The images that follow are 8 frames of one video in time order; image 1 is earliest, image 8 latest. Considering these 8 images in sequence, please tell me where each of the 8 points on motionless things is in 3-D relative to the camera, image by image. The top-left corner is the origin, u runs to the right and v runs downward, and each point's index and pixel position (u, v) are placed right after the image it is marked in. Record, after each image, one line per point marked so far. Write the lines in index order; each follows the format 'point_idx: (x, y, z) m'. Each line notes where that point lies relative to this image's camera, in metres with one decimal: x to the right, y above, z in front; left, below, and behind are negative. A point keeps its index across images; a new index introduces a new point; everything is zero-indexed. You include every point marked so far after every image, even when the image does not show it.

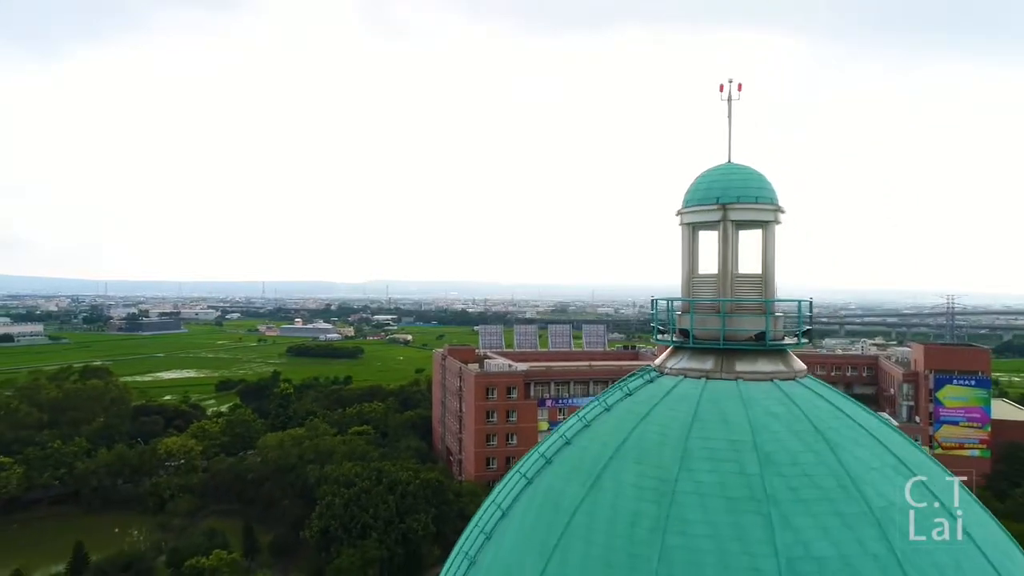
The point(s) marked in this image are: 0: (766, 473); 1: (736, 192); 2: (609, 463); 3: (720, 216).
0: (+1.5, -1.0, +3.9) m
1: (+1.6, +0.7, +5.3) m
2: (+0.6, -1.0, +4.4) m
3: (+1.5, +0.5, +5.4) m
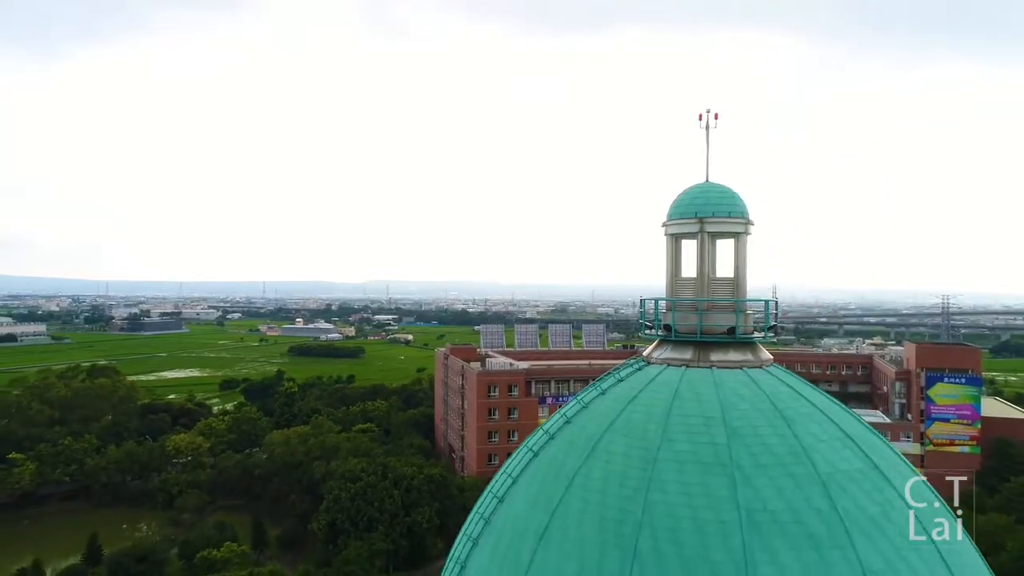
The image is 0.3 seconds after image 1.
0: (+1.6, -1.0, +4.6) m
1: (+1.7, +0.7, +6.1) m
2: (+0.7, -1.0, +5.1) m
3: (+1.6, +0.5, +6.1) m
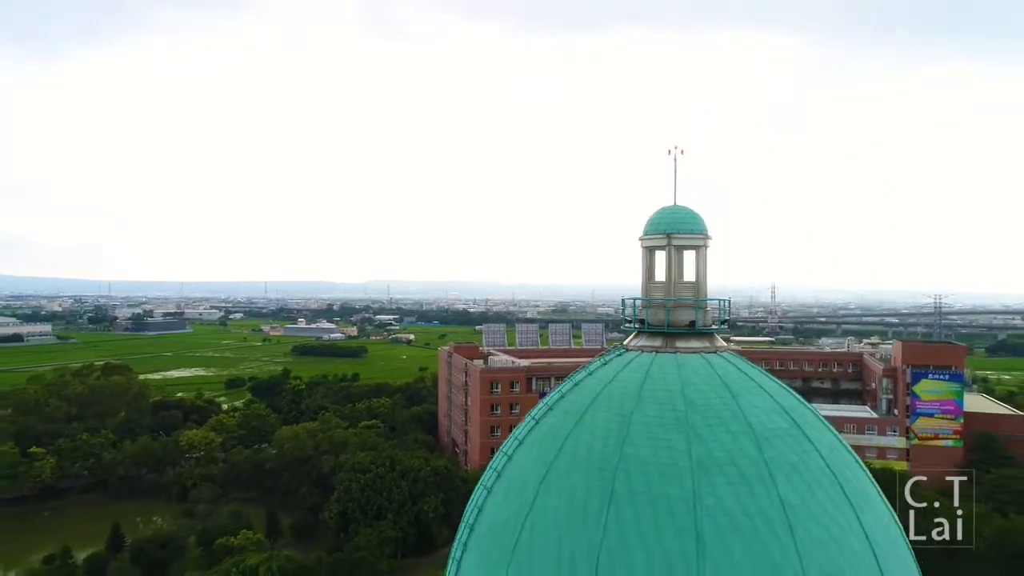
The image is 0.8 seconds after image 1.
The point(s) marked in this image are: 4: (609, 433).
0: (+1.6, -1.0, +5.9) m
1: (+1.7, +0.7, +7.3) m
2: (+0.7, -1.0, +6.4) m
3: (+1.6, +0.5, +7.4) m
4: (+0.8, -1.2, +6.0) m
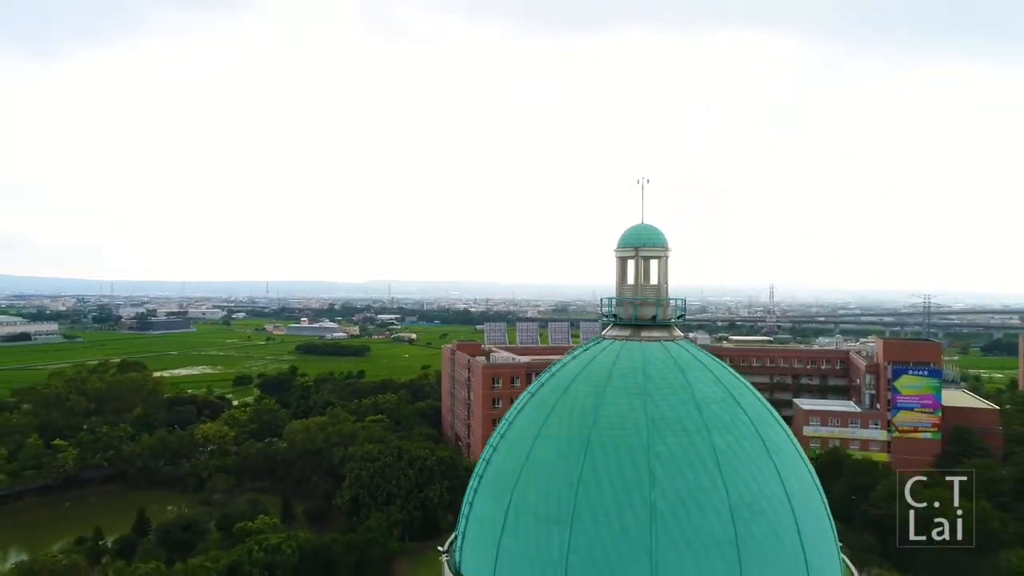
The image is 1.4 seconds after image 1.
0: (+1.6, -1.1, +7.6) m
1: (+1.7, +0.7, +9.0) m
2: (+0.7, -1.0, +8.1) m
3: (+1.6, +0.5, +9.1) m
4: (+0.8, -1.2, +7.7) m
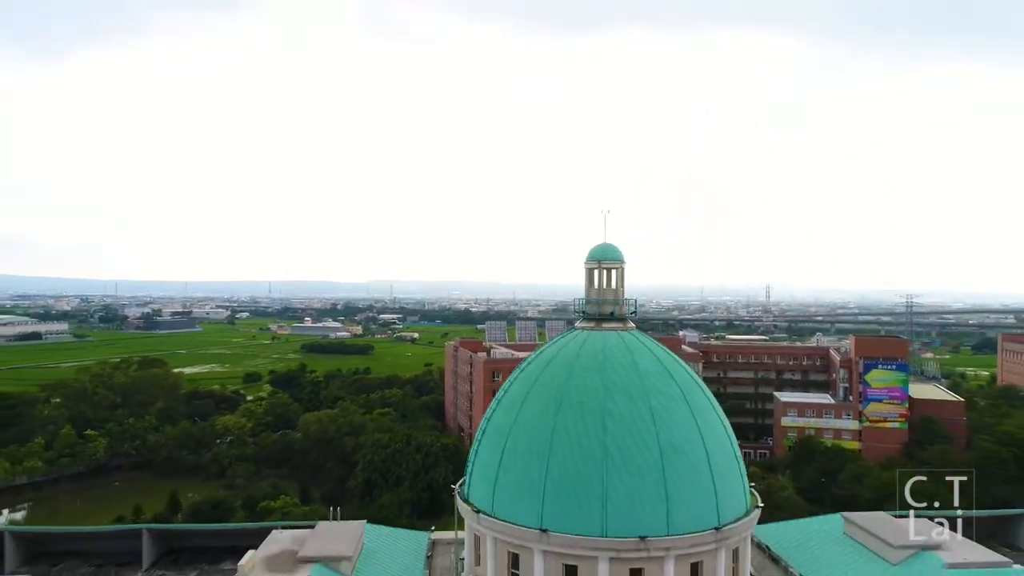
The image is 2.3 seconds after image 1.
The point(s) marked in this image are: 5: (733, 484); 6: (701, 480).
0: (+1.5, -1.1, +10.3) m
1: (+1.7, +0.6, +11.8) m
2: (+0.6, -1.1, +10.8) m
3: (+1.6, +0.4, +11.8) m
4: (+0.7, -1.3, +10.4) m
5: (+3.2, -2.9, +9.7) m
6: (+2.6, -2.7, +9.3) m
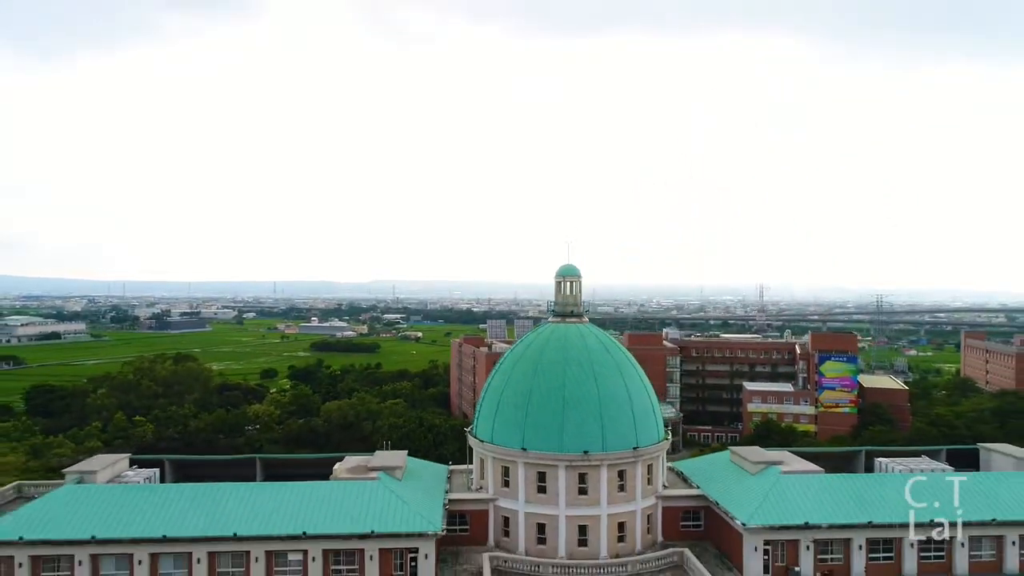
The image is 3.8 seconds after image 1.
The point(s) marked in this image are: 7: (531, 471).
0: (+1.4, -1.3, +15.5) m
1: (+1.5, +0.4, +16.9) m
2: (+0.5, -1.3, +16.0) m
3: (+1.4, +0.2, +17.0) m
4: (+0.6, -1.5, +15.5) m
5: (+3.0, -3.0, +14.9) m
6: (+2.4, -2.9, +14.5) m
7: (+0.4, -3.9, +14.3) m
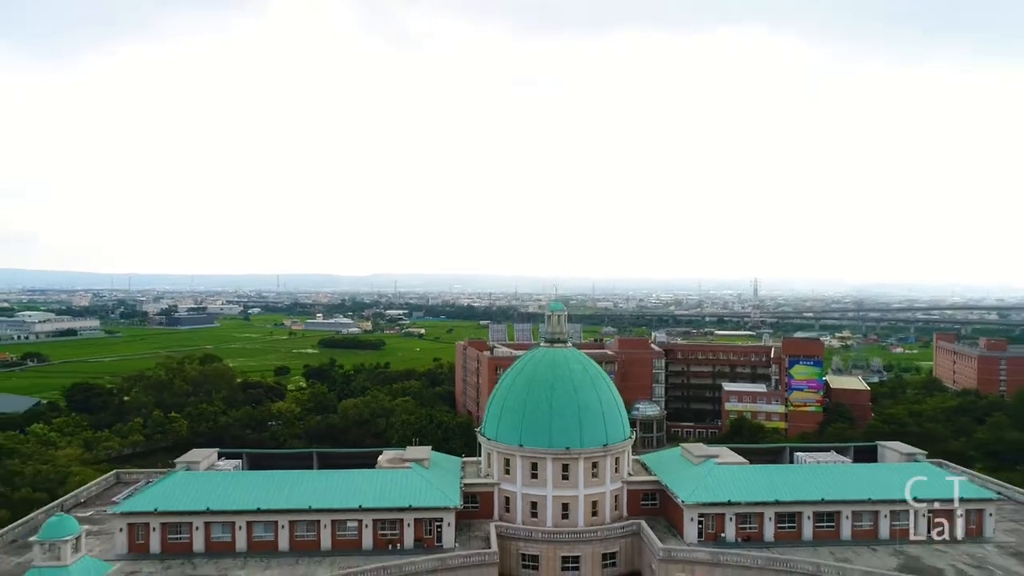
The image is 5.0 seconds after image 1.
0: (+1.4, -2.2, +20.0) m
1: (+1.5, -0.5, +21.4) m
2: (+0.5, -2.2, +20.5) m
3: (+1.4, -0.7, +21.5) m
4: (+0.6, -2.4, +20.1) m
5: (+3.0, -4.0, +19.4) m
6: (+2.4, -3.9, +19.0) m
7: (+0.4, -4.9, +18.9) m
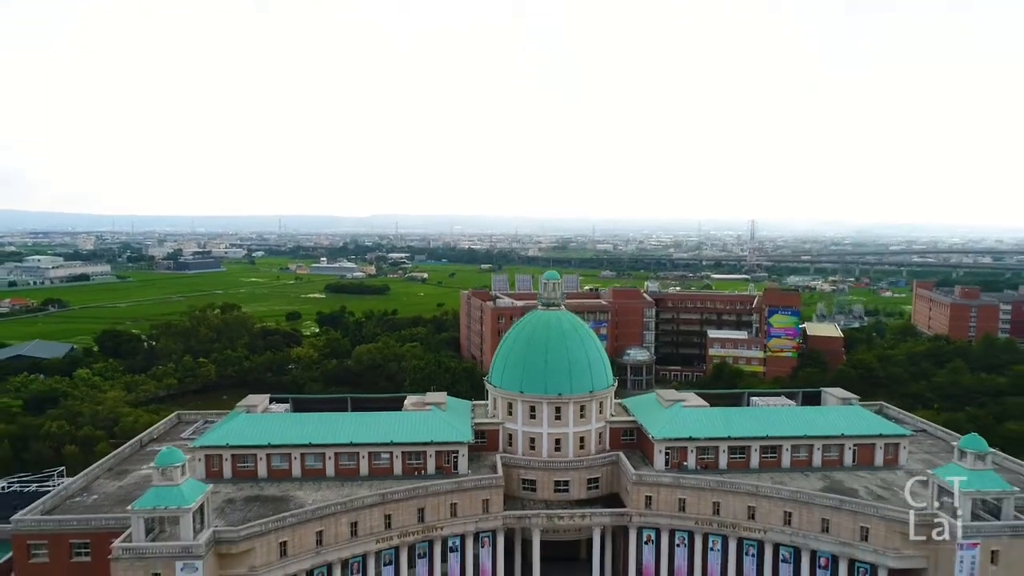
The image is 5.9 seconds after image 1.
0: (+1.4, -1.3, +23.7) m
1: (+1.6, +0.6, +25.0) m
2: (+0.5, -1.2, +24.2) m
3: (+1.5, +0.4, +25.0) m
4: (+0.6, -1.4, +23.8) m
5: (+3.1, -3.1, +23.3) m
6: (+2.5, -3.0, +22.9) m
7: (+0.5, -4.0, +22.8) m
